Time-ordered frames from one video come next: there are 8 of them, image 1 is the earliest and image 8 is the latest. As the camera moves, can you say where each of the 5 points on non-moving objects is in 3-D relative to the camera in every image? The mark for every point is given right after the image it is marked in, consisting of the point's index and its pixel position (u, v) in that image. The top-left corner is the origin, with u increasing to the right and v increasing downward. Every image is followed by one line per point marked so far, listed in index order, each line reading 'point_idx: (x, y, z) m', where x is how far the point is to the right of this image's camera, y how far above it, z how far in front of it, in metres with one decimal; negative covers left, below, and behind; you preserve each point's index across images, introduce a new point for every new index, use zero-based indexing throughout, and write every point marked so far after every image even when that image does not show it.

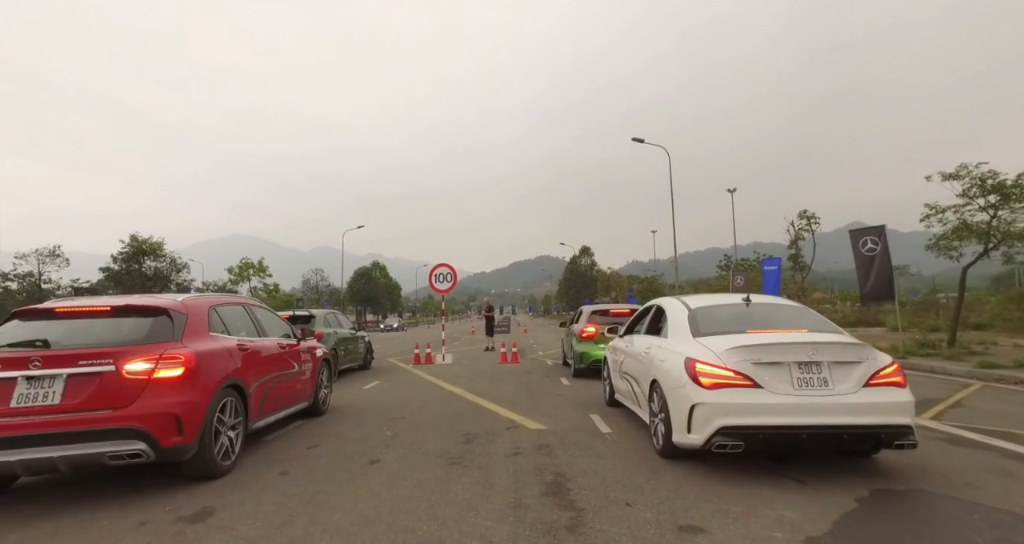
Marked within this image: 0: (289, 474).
0: (-1.8, -1.7, +4.3) m
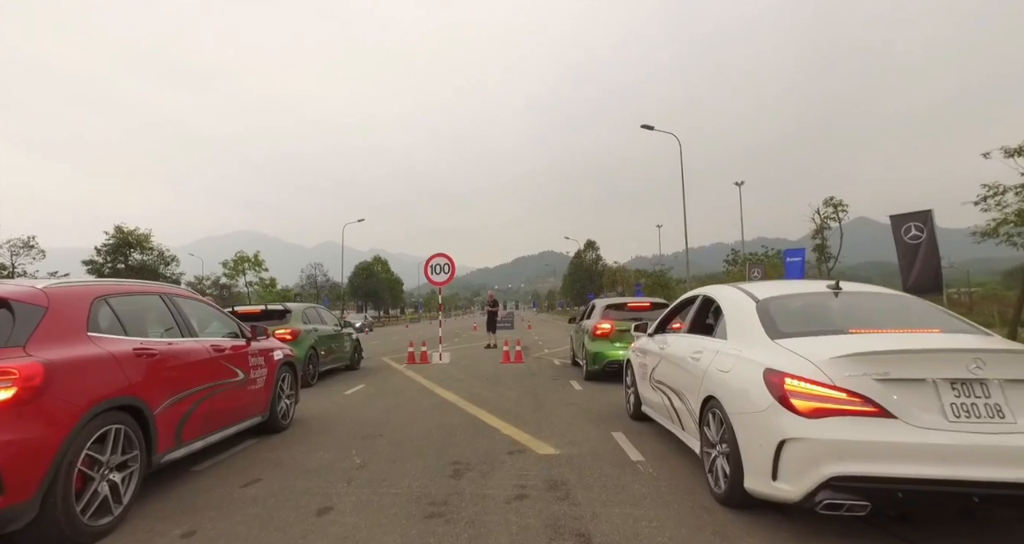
0: (-1.8, -1.5, +3.0) m
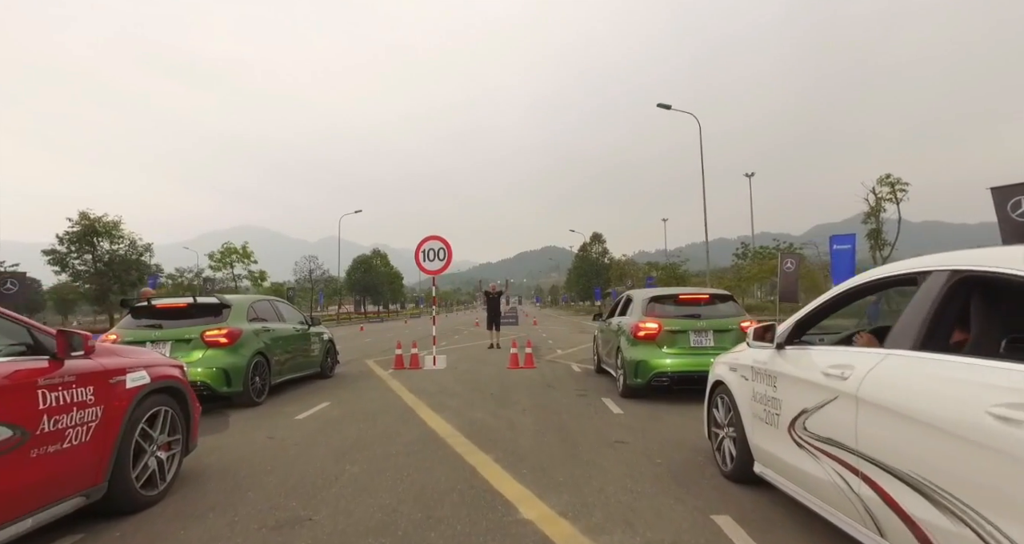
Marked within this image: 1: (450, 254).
0: (-1.7, -1.3, +0.6) m
1: (-1.5, +0.5, +12.5) m
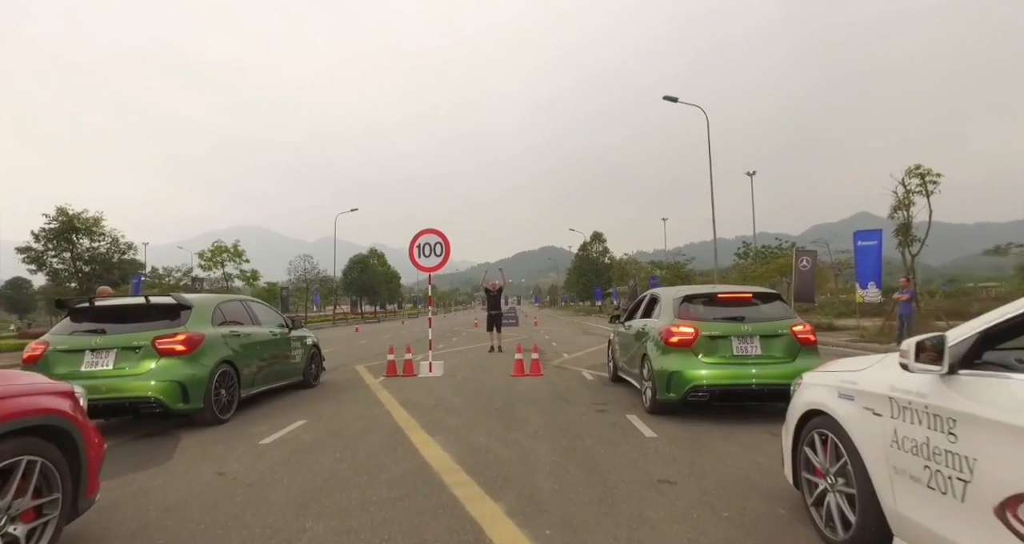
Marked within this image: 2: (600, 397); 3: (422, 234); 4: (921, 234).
0: (-1.5, -1.2, -0.6) m
1: (-1.4, +0.5, +11.3) m
2: (+1.3, -1.9, +8.0) m
3: (-1.9, +0.8, +11.4) m
4: (+12.3, +1.1, +15.8) m
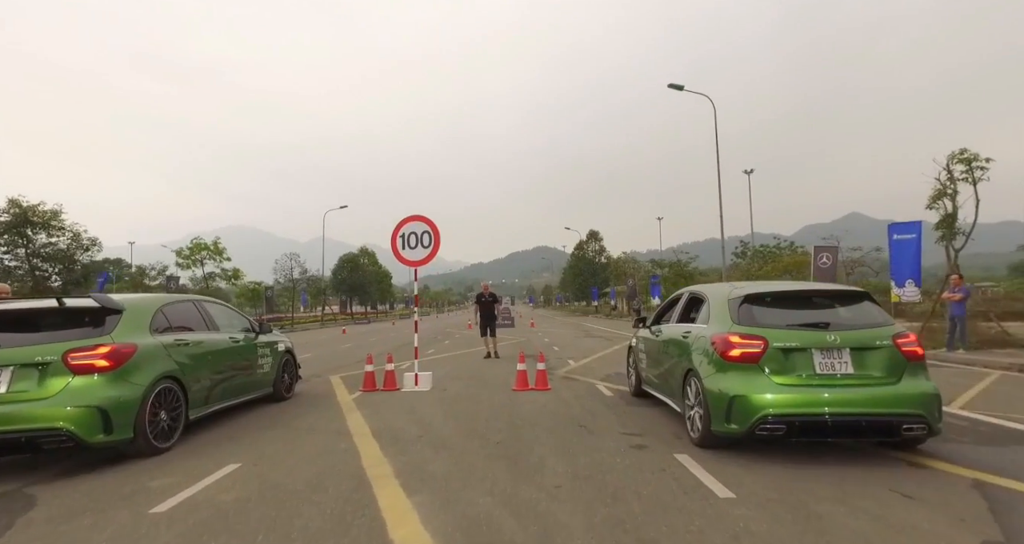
0: (-1.4, -1.2, -2.3) m
1: (-1.4, +0.6, +9.6) m
2: (+1.4, -1.8, +6.3) m
3: (-1.9, +0.9, +9.6) m
4: (+12.2, +1.2, +14.2) m
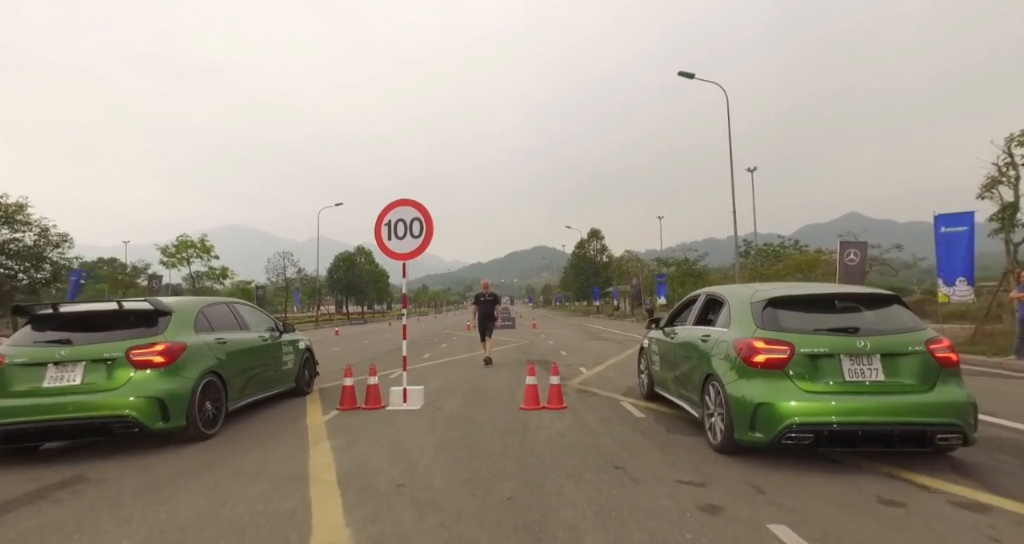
0: (-1.2, -1.1, -3.8) m
1: (-1.3, +0.7, +8.0) m
2: (+1.5, -1.7, +4.8) m
3: (-1.8, +1.0, +8.1) m
4: (+12.3, +1.3, +12.7) m
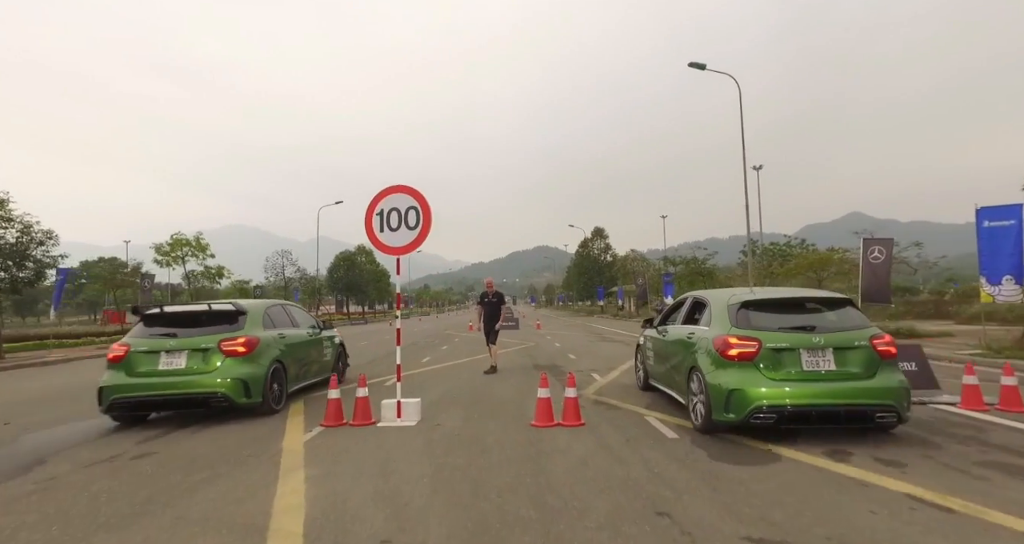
0: (-1.1, -1.0, -4.8) m
1: (-1.1, +0.7, +7.0) m
2: (+1.6, -1.7, +3.8) m
3: (-1.7, +1.0, +7.1) m
4: (+12.5, +1.4, +11.7) m
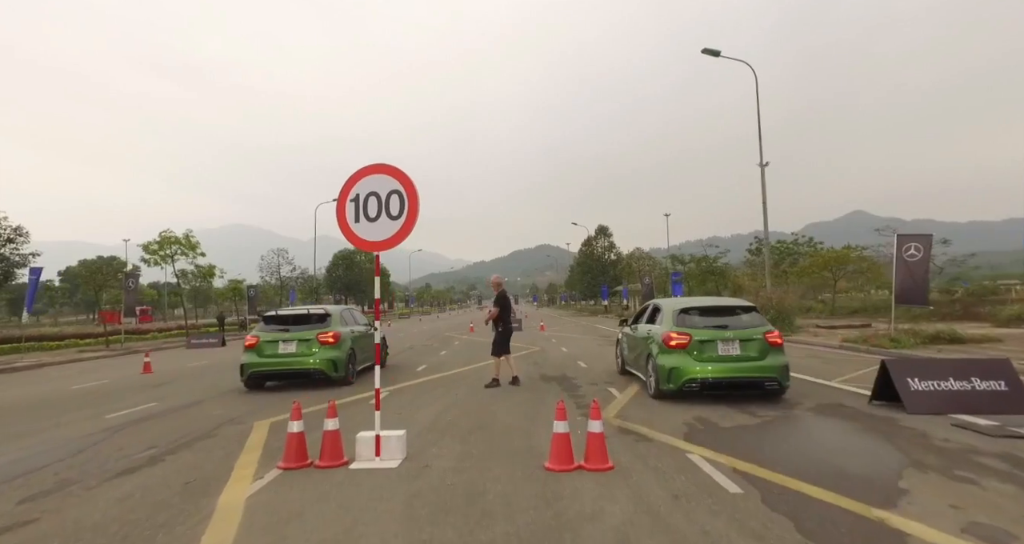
0: (-1.1, -1.1, -6.3) m
1: (-1.1, +0.7, +5.6) m
2: (+1.7, -1.7, +2.3) m
3: (-1.6, +1.0, +5.7) m
4: (+12.6, +1.4, +10.2) m
